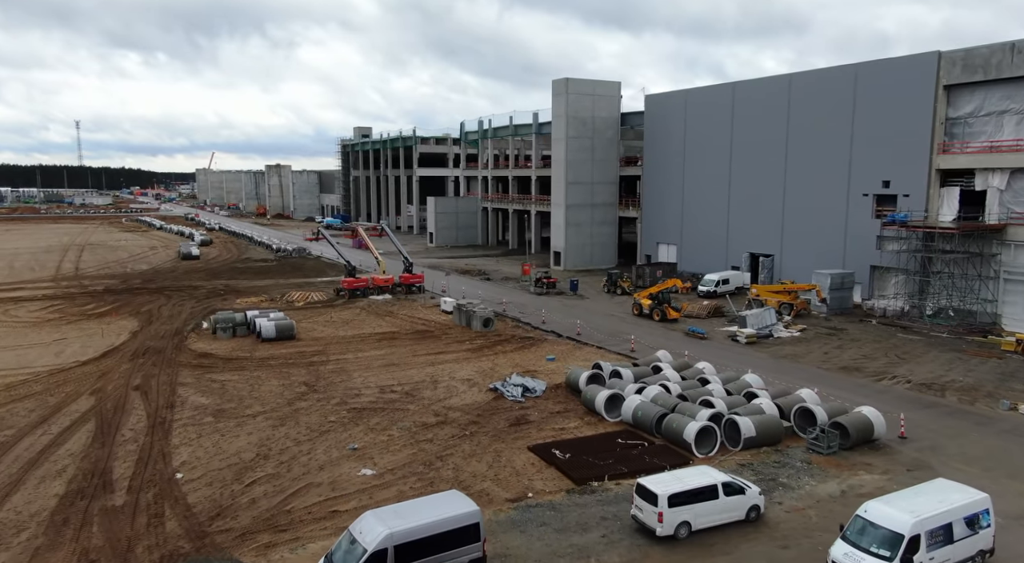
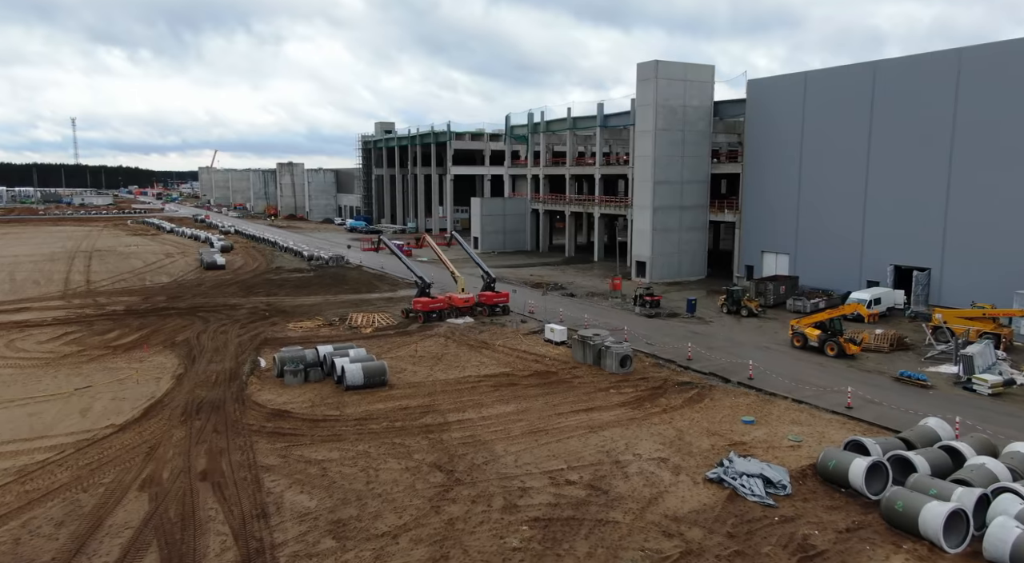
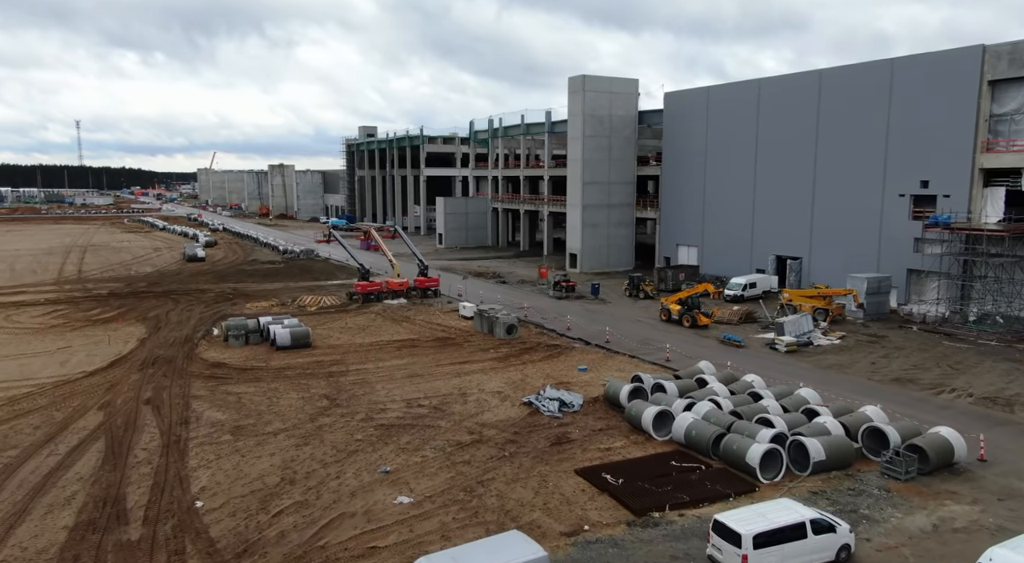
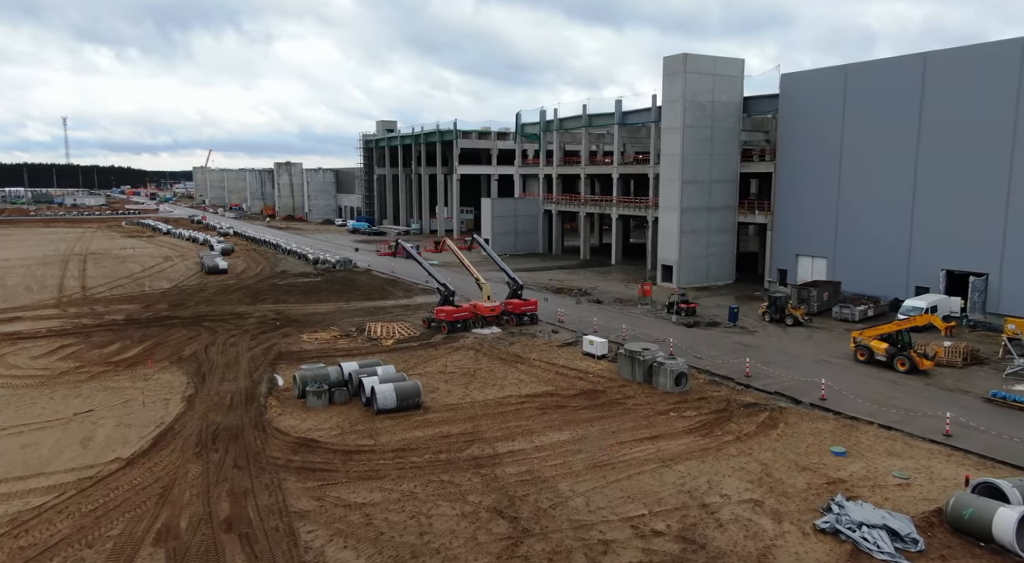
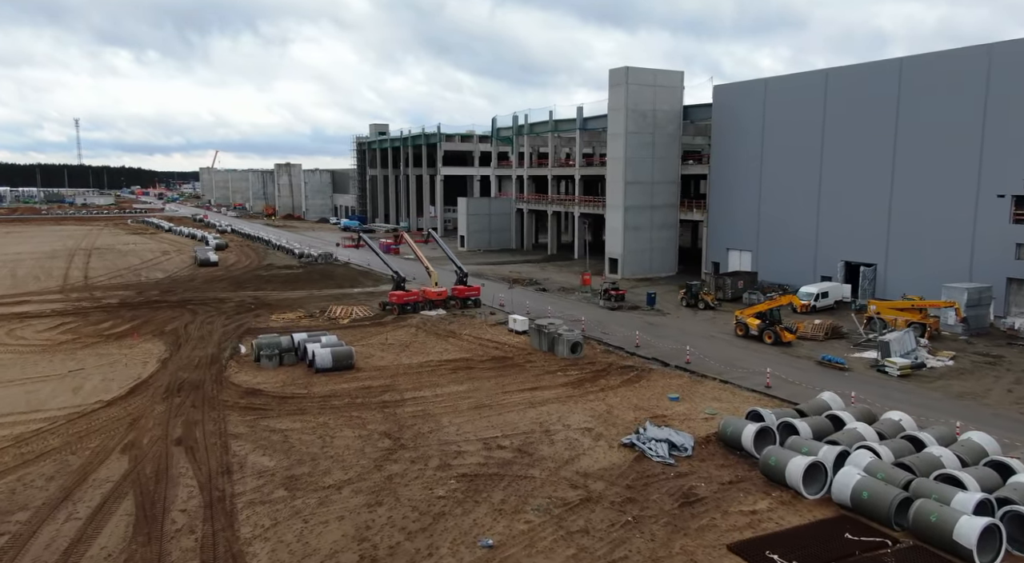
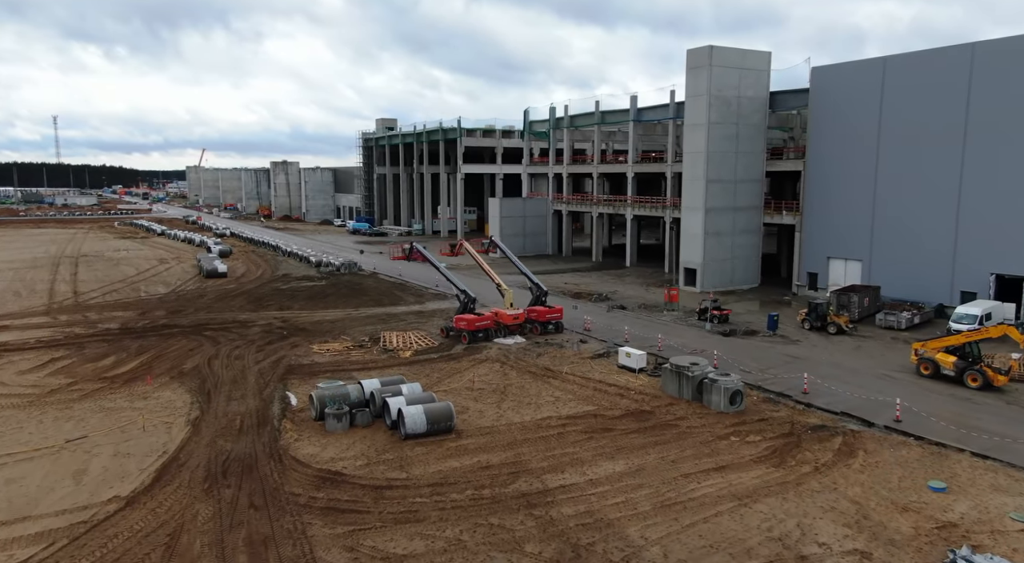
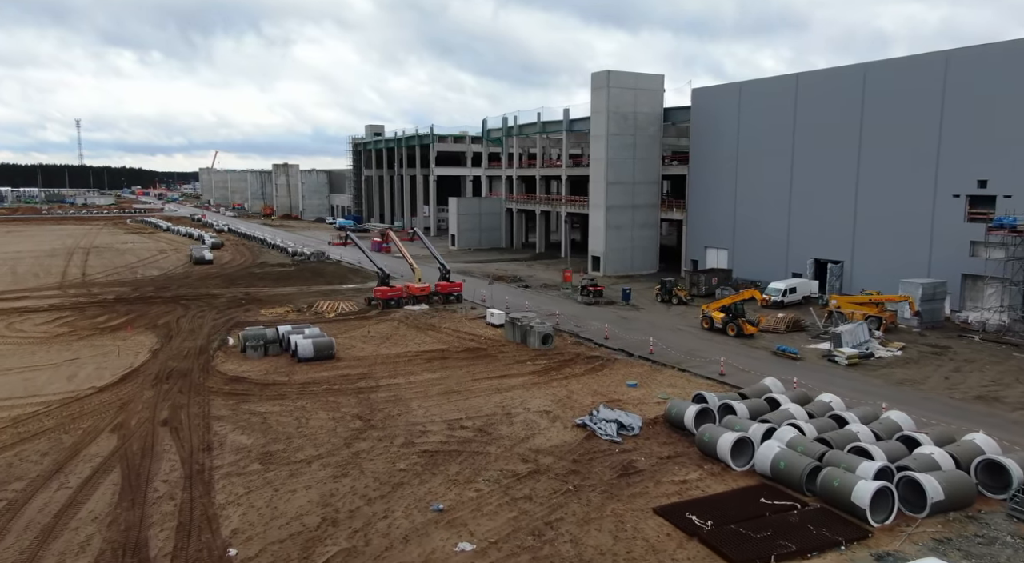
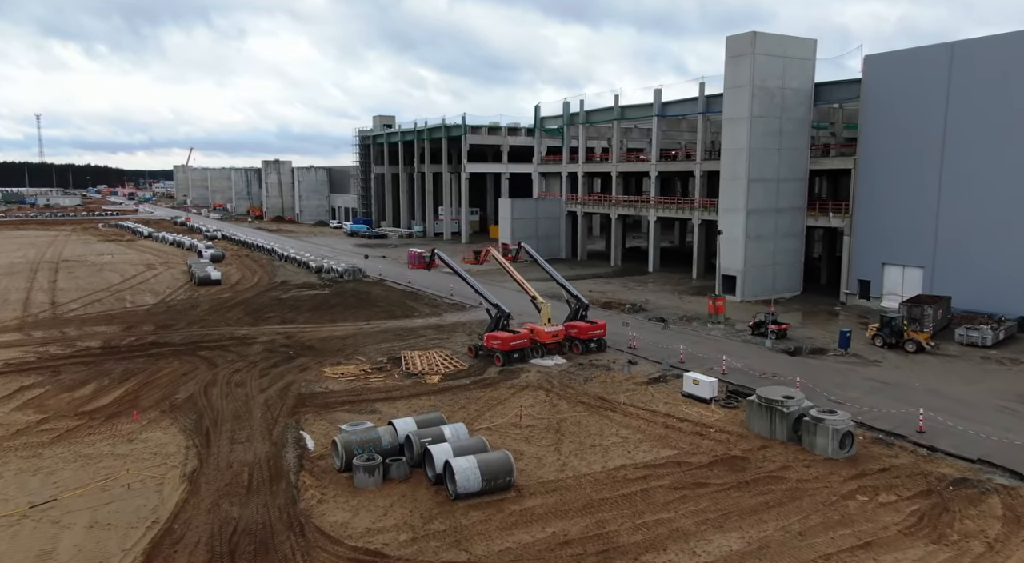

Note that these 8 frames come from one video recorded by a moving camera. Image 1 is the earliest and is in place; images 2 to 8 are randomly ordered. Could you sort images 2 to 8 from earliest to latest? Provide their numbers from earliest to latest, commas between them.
3, 7, 5, 2, 4, 6, 8
